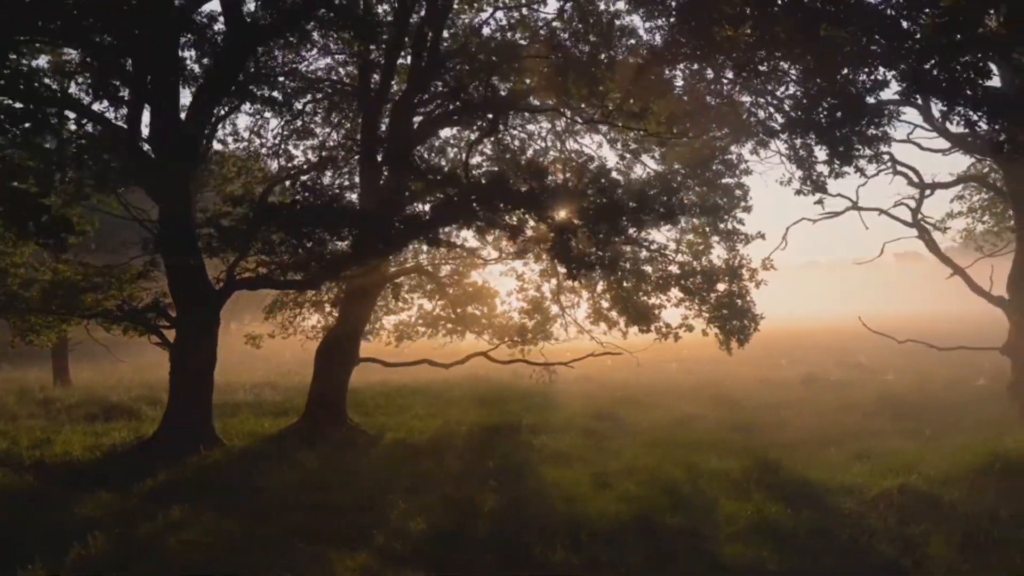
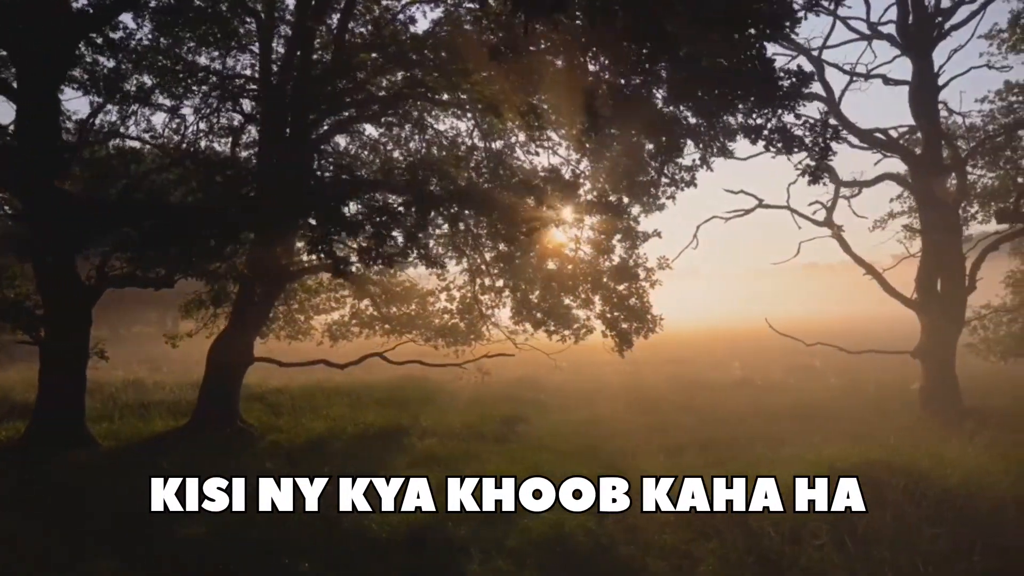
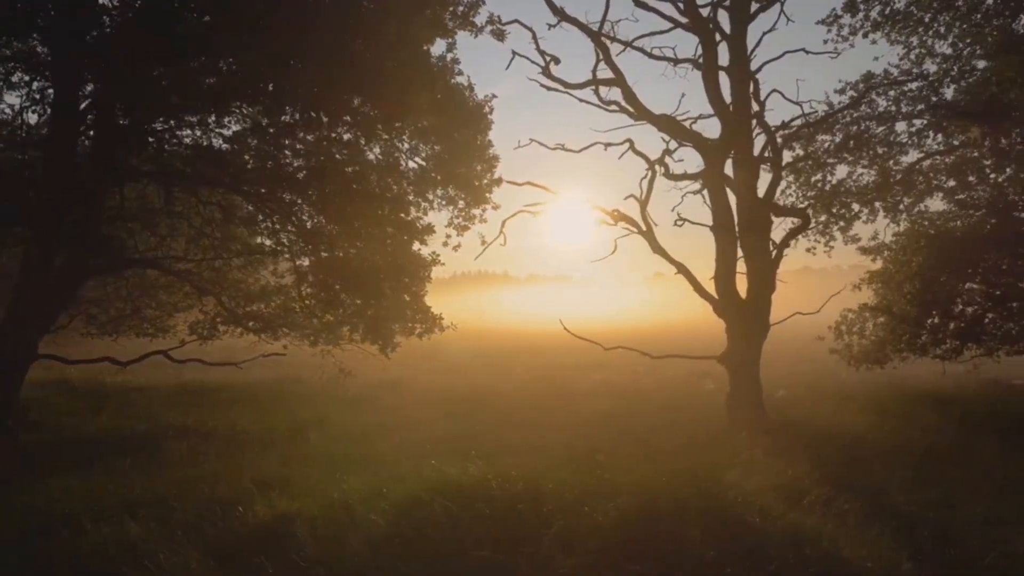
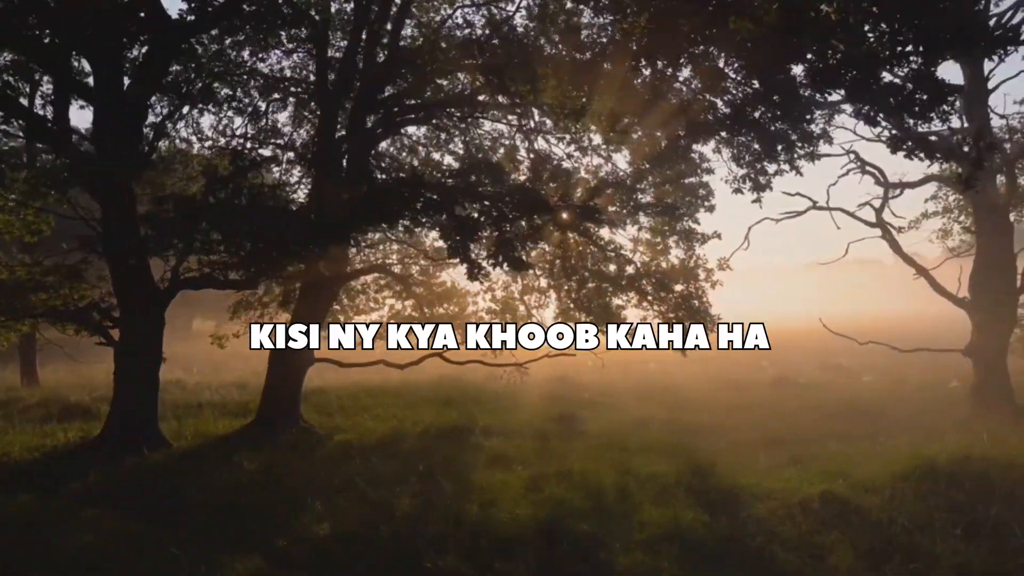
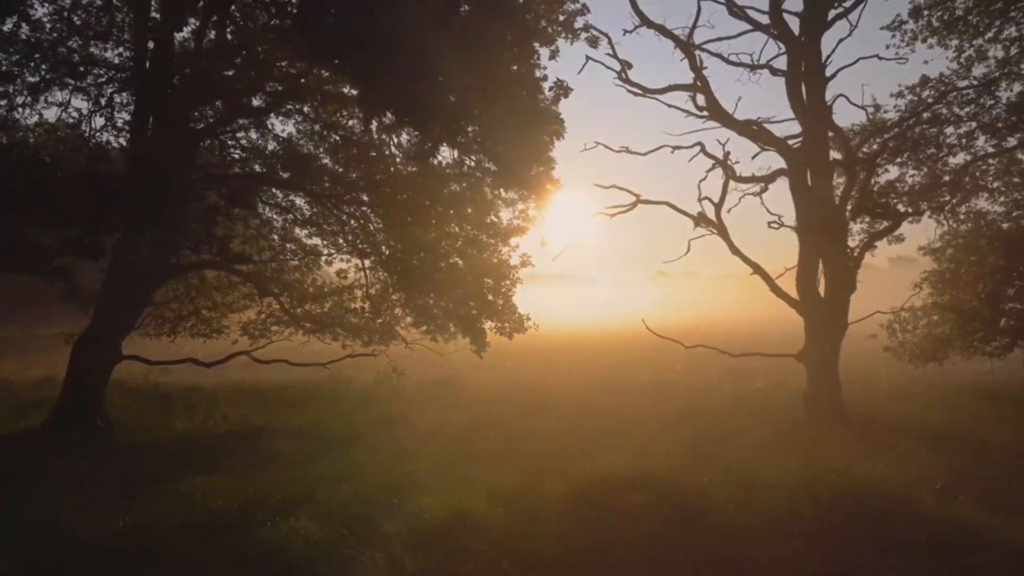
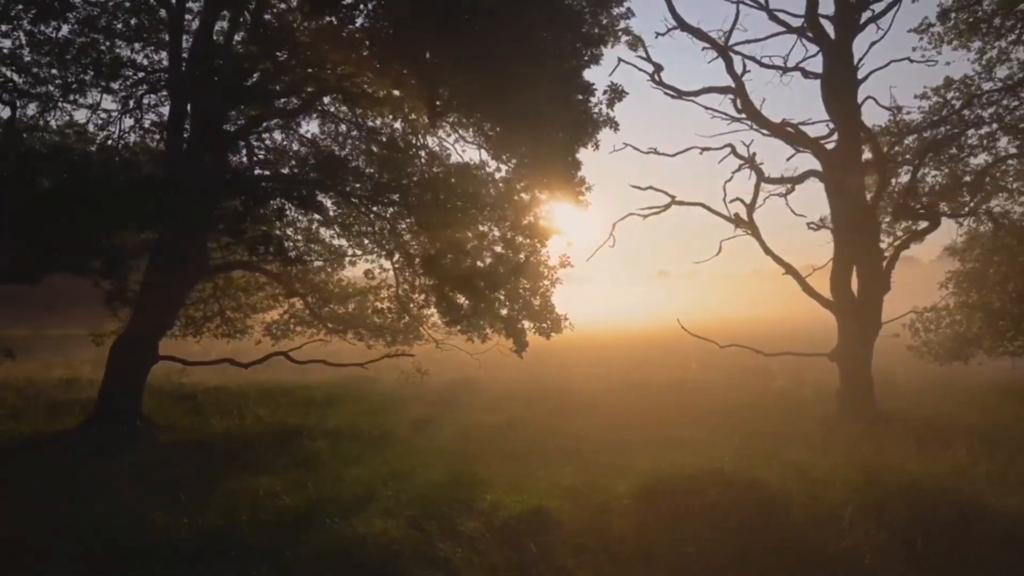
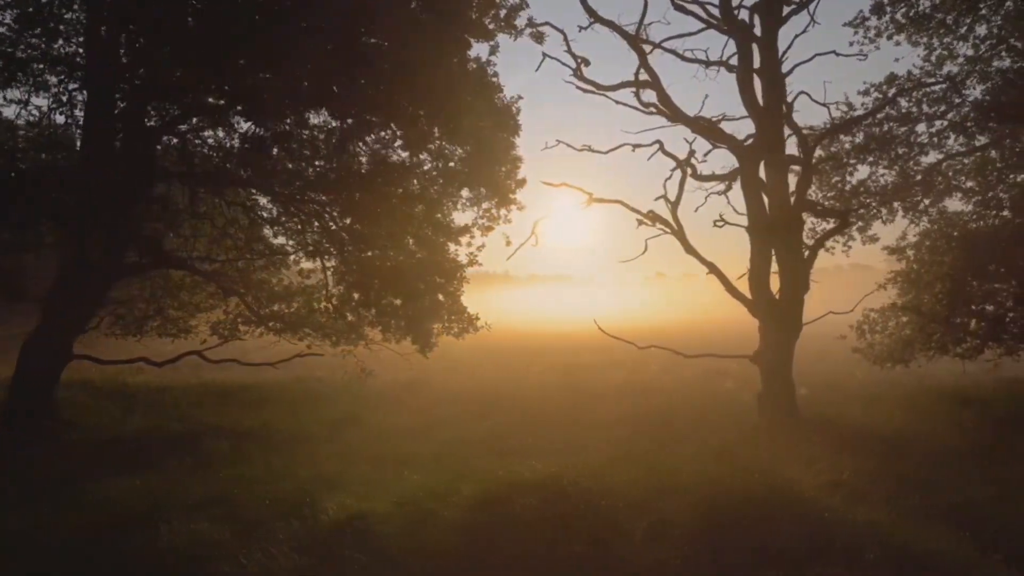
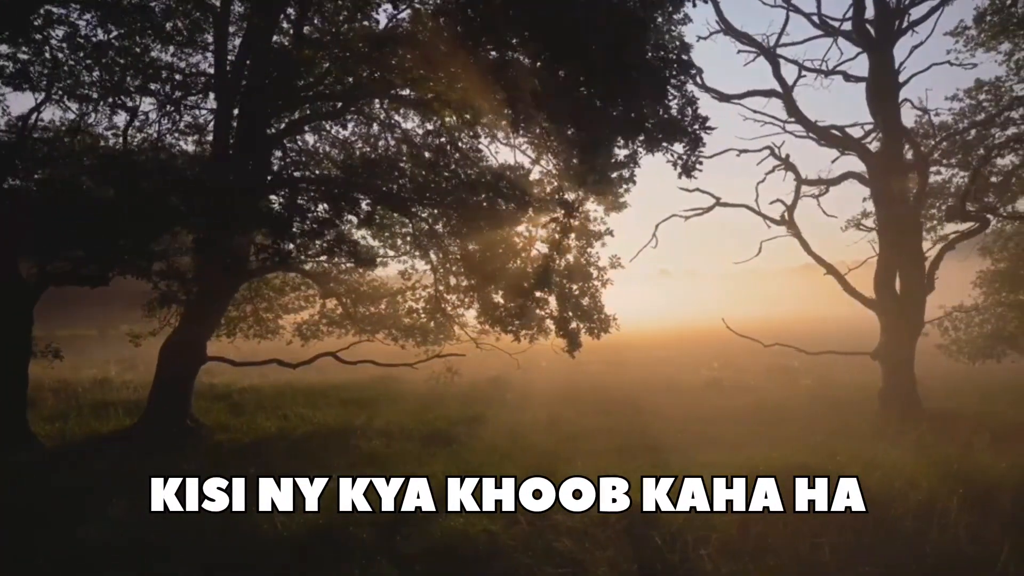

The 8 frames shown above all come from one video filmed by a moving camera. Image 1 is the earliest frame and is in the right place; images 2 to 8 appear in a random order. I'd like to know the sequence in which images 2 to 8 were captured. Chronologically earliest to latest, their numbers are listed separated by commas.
4, 2, 8, 6, 5, 7, 3
